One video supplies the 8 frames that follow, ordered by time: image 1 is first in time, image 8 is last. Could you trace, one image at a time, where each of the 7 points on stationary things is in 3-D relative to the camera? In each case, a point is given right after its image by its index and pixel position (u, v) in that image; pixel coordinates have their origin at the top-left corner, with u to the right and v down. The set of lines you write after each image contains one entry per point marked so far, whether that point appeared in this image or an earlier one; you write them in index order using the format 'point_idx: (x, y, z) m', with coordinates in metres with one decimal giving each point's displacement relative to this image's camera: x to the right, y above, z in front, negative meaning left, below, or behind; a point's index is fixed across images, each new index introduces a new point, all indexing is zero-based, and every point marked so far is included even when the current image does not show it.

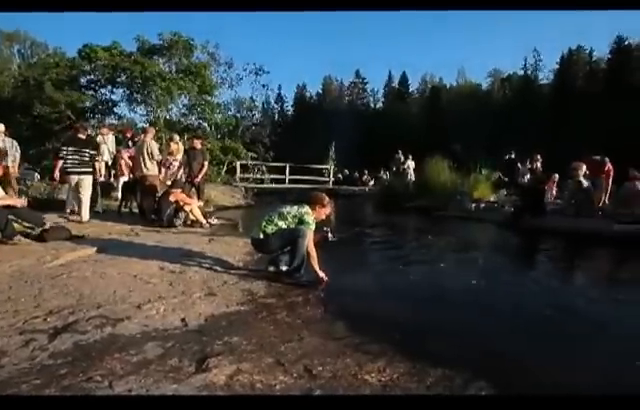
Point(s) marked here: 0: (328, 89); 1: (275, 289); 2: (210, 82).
0: (+0.3, +3.0, +4.0) m
1: (-1.2, -2.2, +4.1) m
2: (-3.5, +3.9, +4.8) m
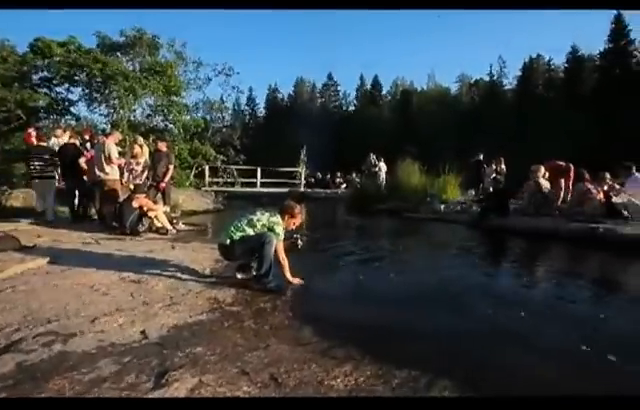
0: (-0.5, +2.9, +4.0) m
1: (-2.0, -2.3, +4.0) m
2: (-4.3, +3.7, +4.6) m
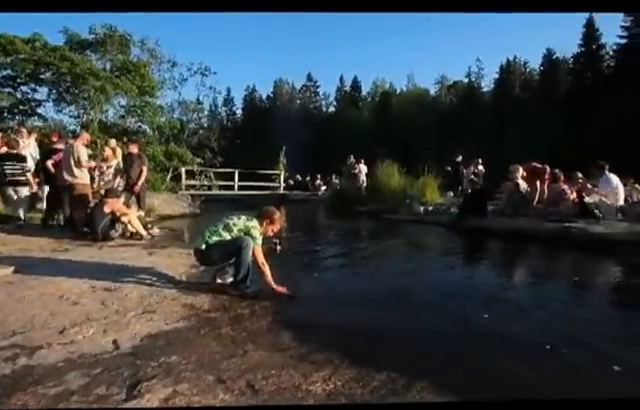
0: (-1.0, +2.9, +3.9) m
1: (-2.5, -2.4, +3.9) m
2: (-4.9, +3.6, +4.5) m
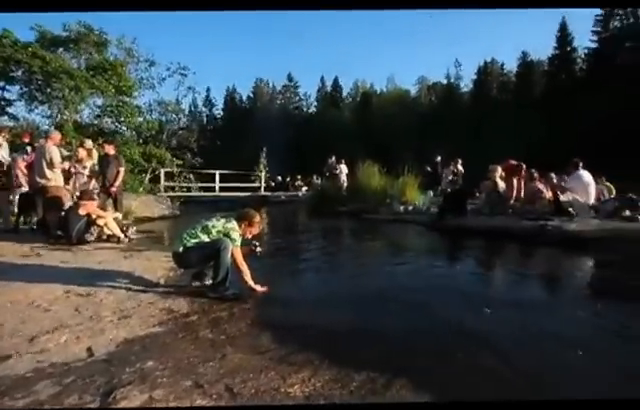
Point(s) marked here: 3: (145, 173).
0: (-1.6, +2.8, +3.8) m
1: (-3.0, -2.5, +3.8) m
2: (-5.5, +3.5, +4.4) m
3: (-5.1, +0.9, +4.5) m
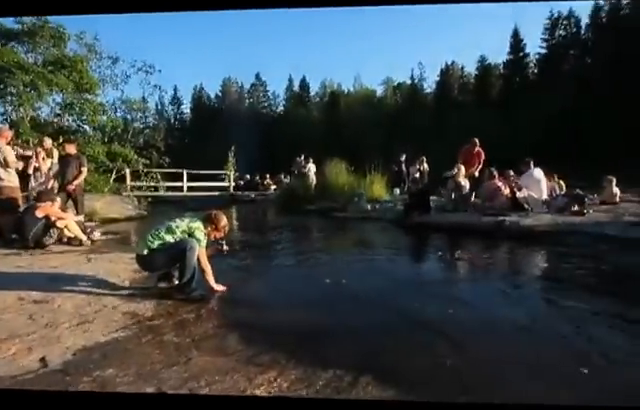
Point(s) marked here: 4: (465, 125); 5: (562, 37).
0: (-2.4, +2.8, +3.8) m
1: (-3.7, -2.5, +3.7) m
2: (-6.3, +3.5, +4.2) m
3: (-5.9, +0.9, +4.3) m
4: (+3.6, +2.0, +3.9) m
5: (+5.8, +4.0, +3.6) m
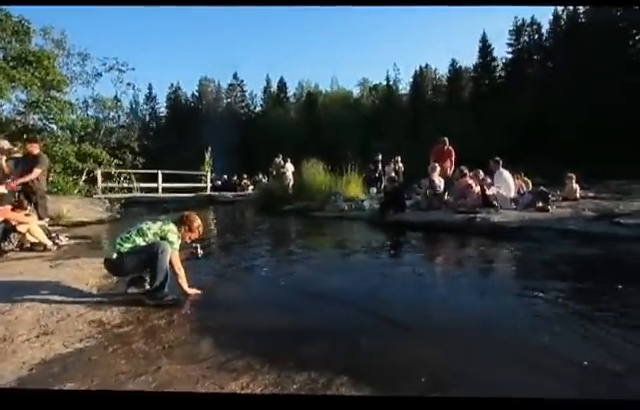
0: (-3.0, +2.8, +3.7) m
1: (-4.3, -2.5, +3.5) m
2: (-6.9, +3.4, +4.0) m
3: (-6.5, +0.8, +4.1) m
4: (+3.0, +2.1, +4.1) m
5: (+5.1, +4.1, +3.9) m
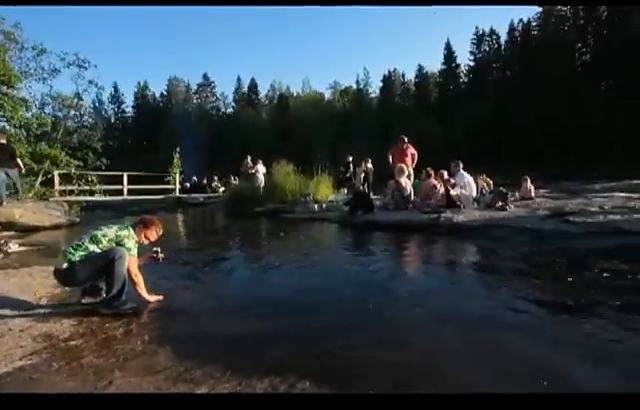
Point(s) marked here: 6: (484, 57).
0: (-3.8, +2.8, +3.7) m
1: (-5.0, -2.6, +3.3) m
2: (-7.7, +3.3, +3.8) m
3: (-7.2, +0.7, +3.9) m
4: (+2.3, +2.0, +4.2) m
5: (+4.4, +4.1, +4.1) m
6: (+4.3, +4.0, +4.1) m
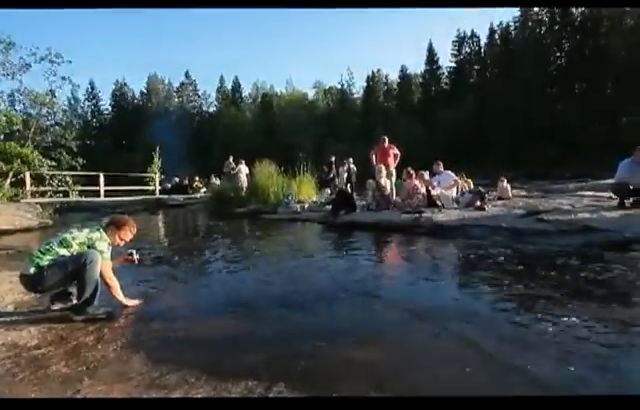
0: (-4.2, +2.7, +3.6) m
1: (-5.4, -2.6, +3.2) m
2: (-8.1, +3.3, +3.6) m
3: (-7.7, +0.7, +3.7) m
4: (+1.8, +2.0, +4.2) m
5: (+3.9, +4.1, +4.2) m
6: (+3.8, +4.0, +4.2) m
